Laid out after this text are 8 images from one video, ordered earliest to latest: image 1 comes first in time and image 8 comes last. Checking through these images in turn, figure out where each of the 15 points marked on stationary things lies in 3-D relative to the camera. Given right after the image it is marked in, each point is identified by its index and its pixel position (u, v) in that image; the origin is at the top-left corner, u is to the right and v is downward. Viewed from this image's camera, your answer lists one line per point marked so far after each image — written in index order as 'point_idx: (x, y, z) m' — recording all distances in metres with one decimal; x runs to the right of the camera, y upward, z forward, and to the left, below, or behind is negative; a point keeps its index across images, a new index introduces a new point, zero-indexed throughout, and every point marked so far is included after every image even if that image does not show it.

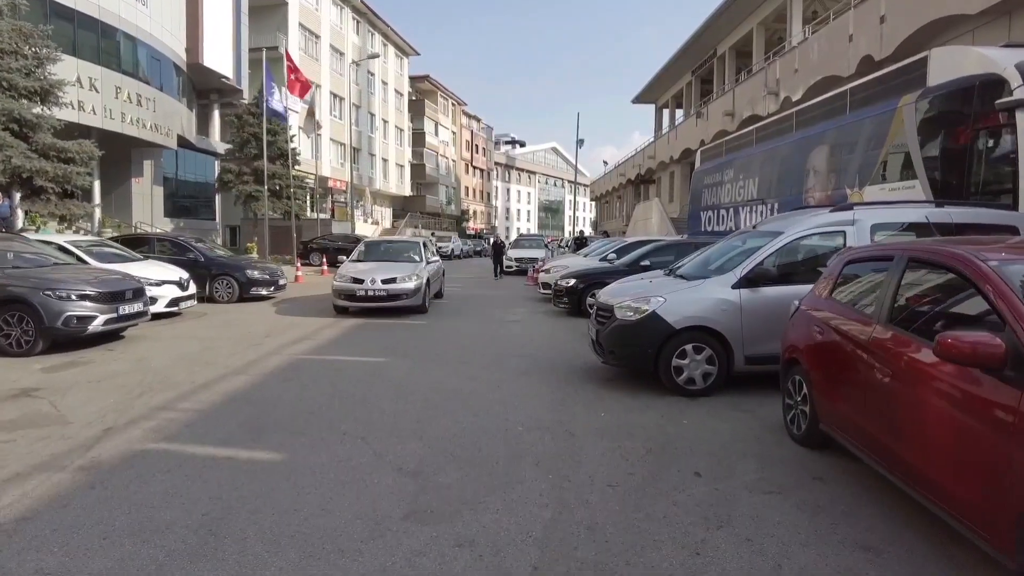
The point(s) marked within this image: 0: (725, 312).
0: (+1.9, -0.2, +5.9) m
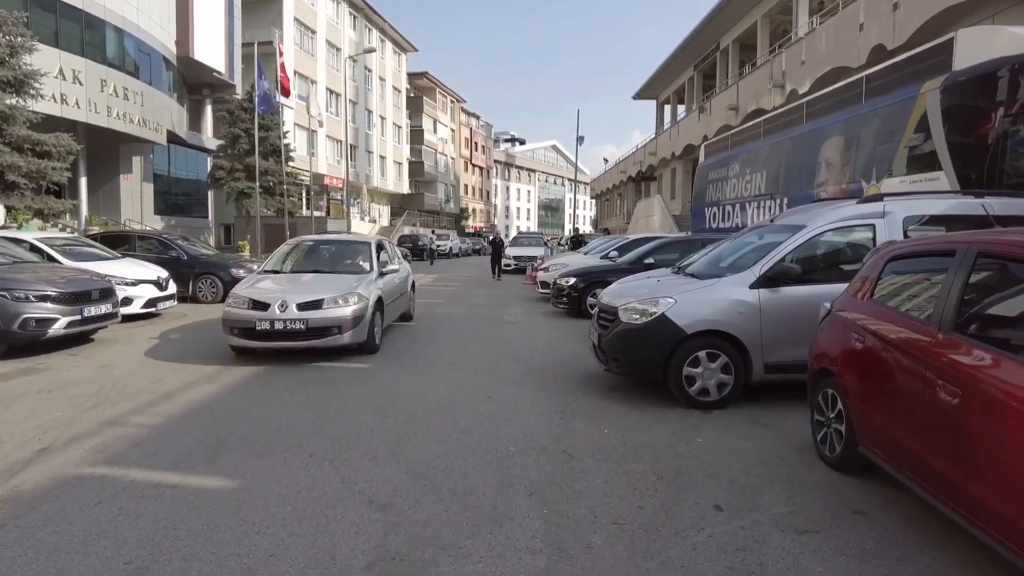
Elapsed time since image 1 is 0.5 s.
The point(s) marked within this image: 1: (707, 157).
0: (+1.8, -0.2, +5.3) m
1: (+5.5, +3.7, +19.1) m
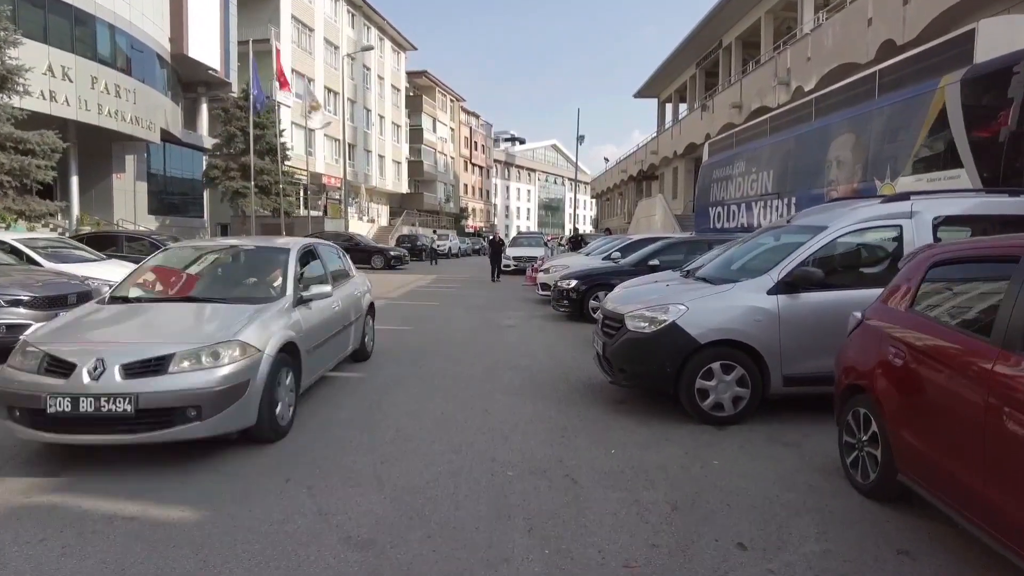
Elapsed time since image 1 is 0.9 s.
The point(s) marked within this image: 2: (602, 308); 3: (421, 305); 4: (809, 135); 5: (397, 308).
0: (+1.8, -0.3, +4.9) m
1: (+5.5, +3.6, +18.7) m
2: (+0.8, -0.2, +6.1) m
3: (-1.7, -0.3, +13.0) m
4: (+5.4, +2.8, +12.4) m
5: (-2.1, -0.4, +12.7) m
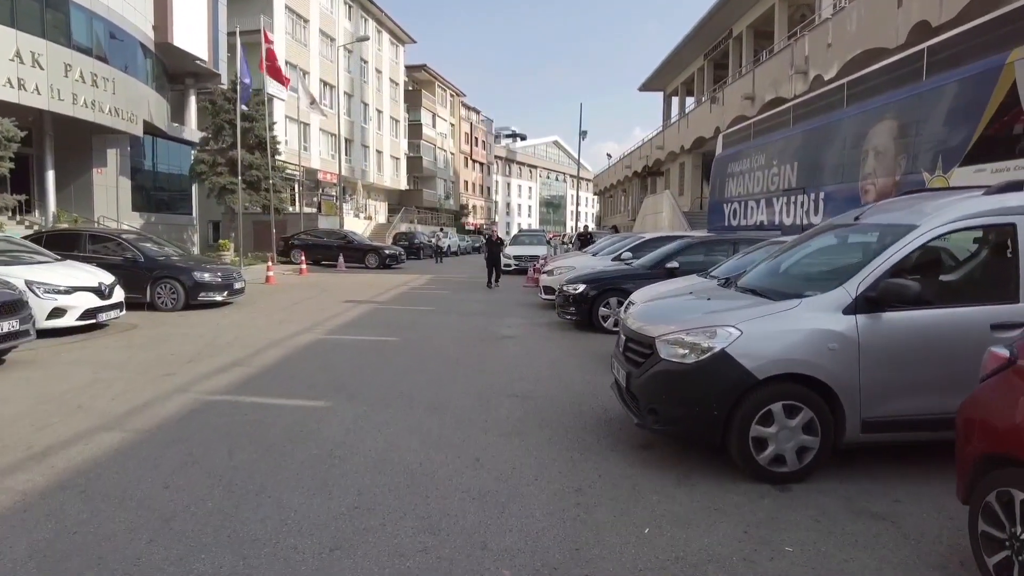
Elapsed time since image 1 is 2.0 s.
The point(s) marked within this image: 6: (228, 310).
0: (+1.8, -0.4, +3.8) m
1: (+5.5, +3.6, +17.6) m
2: (+0.8, -0.3, +4.9) m
3: (-1.7, -0.4, +11.9) m
4: (+5.4, +2.7, +11.2) m
5: (-2.1, -0.4, +11.6) m
6: (-5.1, -0.4, +12.3) m
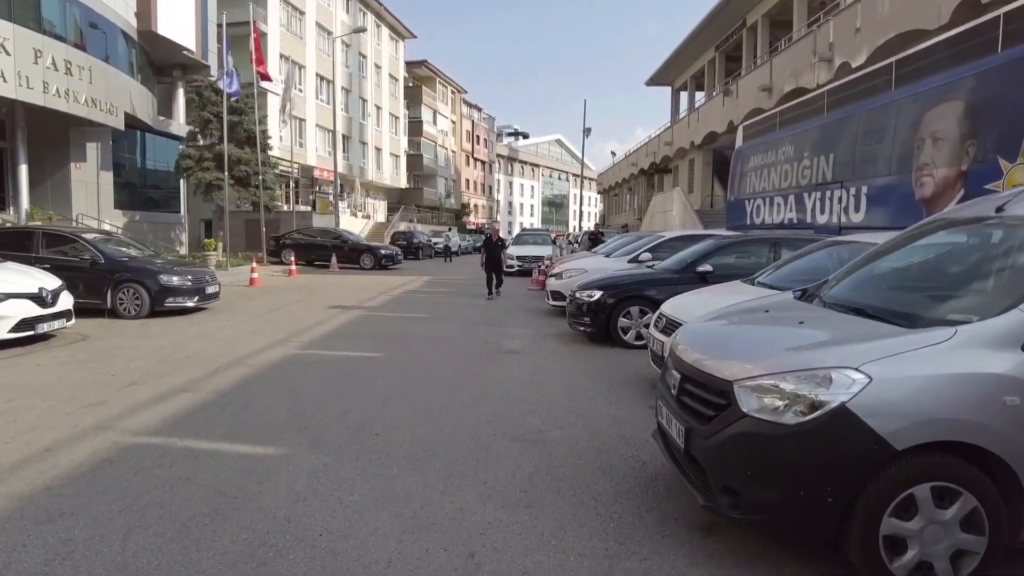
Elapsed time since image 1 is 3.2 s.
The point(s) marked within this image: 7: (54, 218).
0: (+1.8, -0.4, +2.5) m
1: (+5.6, +3.5, +16.3) m
2: (+0.9, -0.4, +3.7) m
3: (-1.7, -0.5, +10.6) m
4: (+5.4, +2.6, +10.0) m
5: (-2.1, -0.5, +10.3) m
6: (-5.0, -0.5, +11.0) m
7: (-13.3, +2.0, +19.9) m
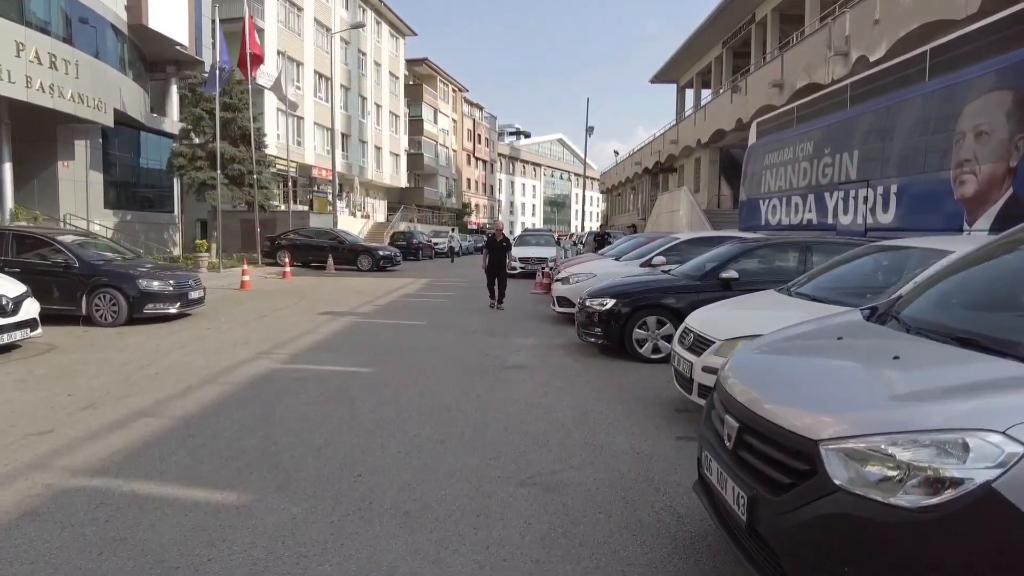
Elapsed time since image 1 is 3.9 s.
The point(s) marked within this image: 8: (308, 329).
0: (+1.8, -0.5, +1.8) m
1: (+5.6, +3.4, +15.5) m
2: (+0.9, -0.4, +3.0) m
3: (-1.6, -0.6, +9.9) m
4: (+5.5, +2.5, +9.2) m
5: (-2.0, -0.6, +9.6) m
6: (-5.0, -0.5, +10.3) m
7: (-13.2, +2.0, +19.2) m
8: (-2.9, -0.6, +9.7) m
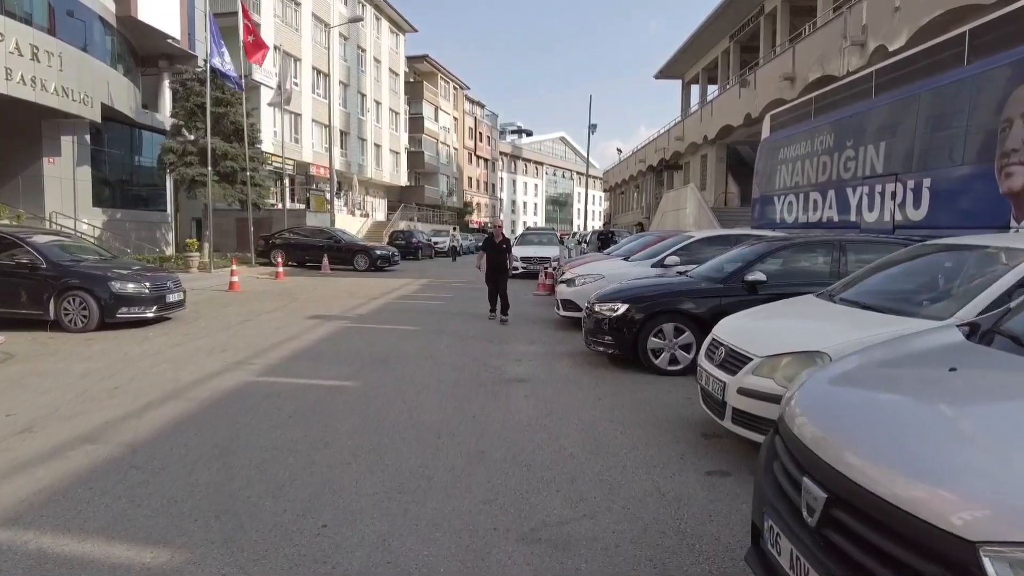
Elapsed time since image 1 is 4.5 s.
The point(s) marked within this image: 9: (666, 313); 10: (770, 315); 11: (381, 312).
0: (+1.8, -0.6, +1.1) m
1: (+5.7, +3.4, +14.8) m
2: (+0.9, -0.5, +2.2) m
3: (-1.6, -0.6, +9.2) m
4: (+5.5, +2.5, +8.5) m
5: (-2.0, -0.6, +8.9) m
6: (-4.9, -0.6, +9.6) m
7: (-13.2, +1.9, +18.5) m
8: (-2.9, -0.6, +9.0) m
9: (+1.5, -0.2, +6.5) m
10: (+1.8, -0.2, +4.7) m
11: (-2.1, -0.4, +11.1) m
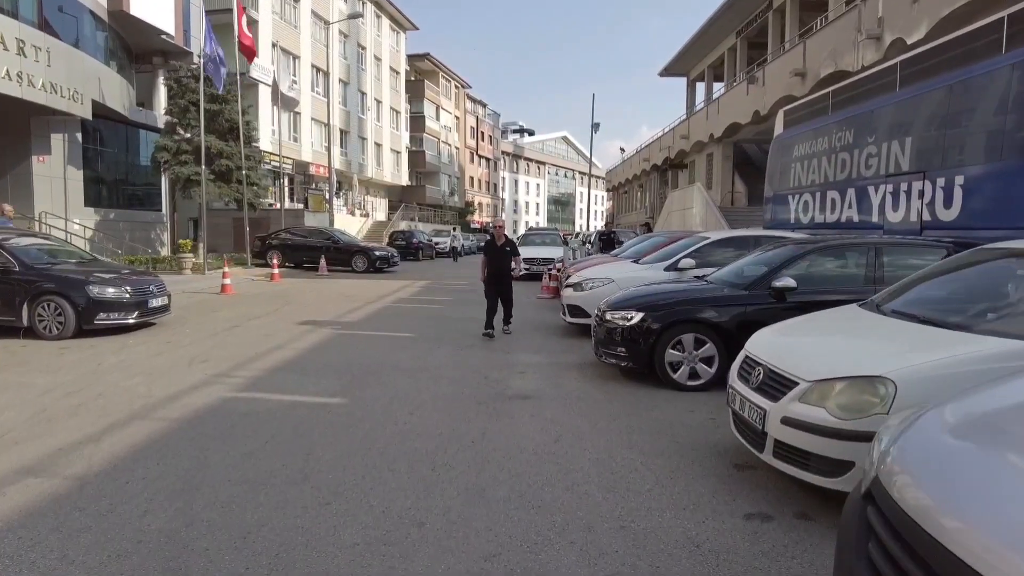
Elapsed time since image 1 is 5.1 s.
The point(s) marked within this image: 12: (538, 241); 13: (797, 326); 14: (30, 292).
0: (+1.9, -0.6, +0.5) m
1: (+5.7, +3.3, +14.2) m
2: (+0.9, -0.5, +1.7) m
3: (-1.6, -0.7, +8.6) m
4: (+5.5, +2.4, +7.9) m
5: (-2.0, -0.7, +8.3) m
6: (-4.9, -0.6, +9.1) m
7: (-13.1, +1.9, +17.9) m
8: (-2.8, -0.7, +8.4) m
9: (+1.5, -0.3, +6.0) m
10: (+1.8, -0.2, +4.1) m
11: (-2.1, -0.5, +10.5) m
12: (+0.8, +1.3, +19.4) m
13: (+1.8, -0.2, +4.3) m
14: (-6.1, -0.1, +8.7) m
